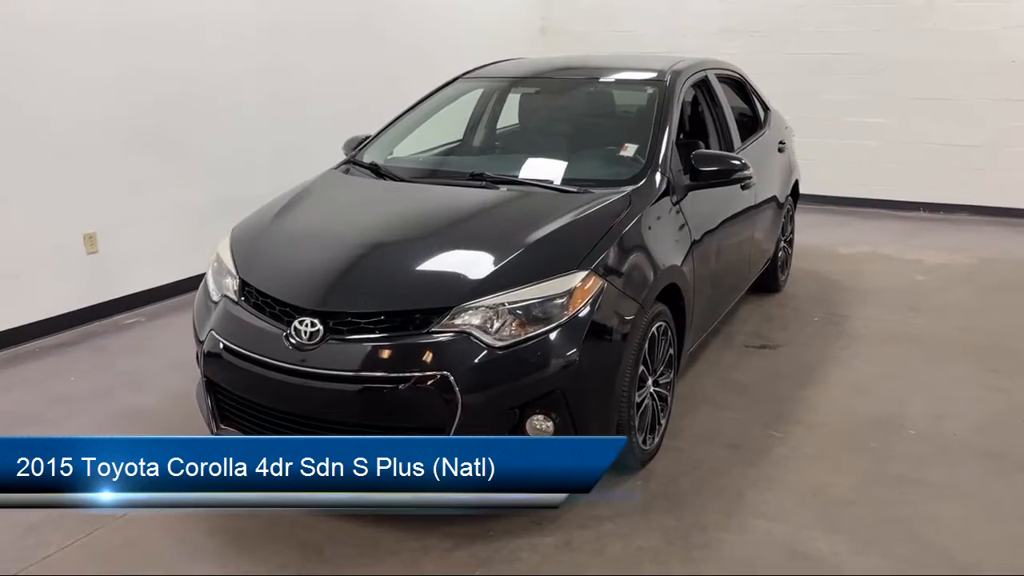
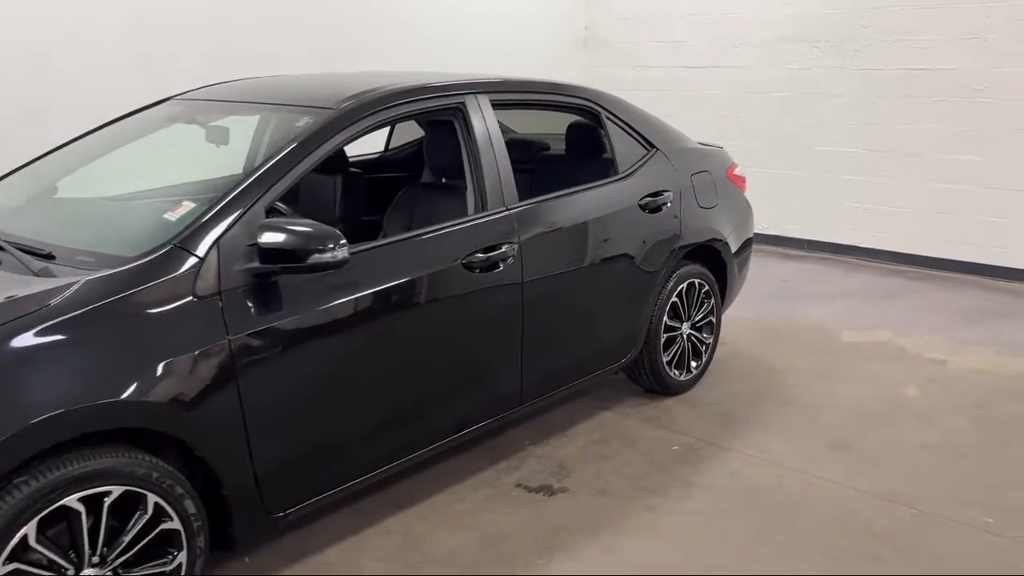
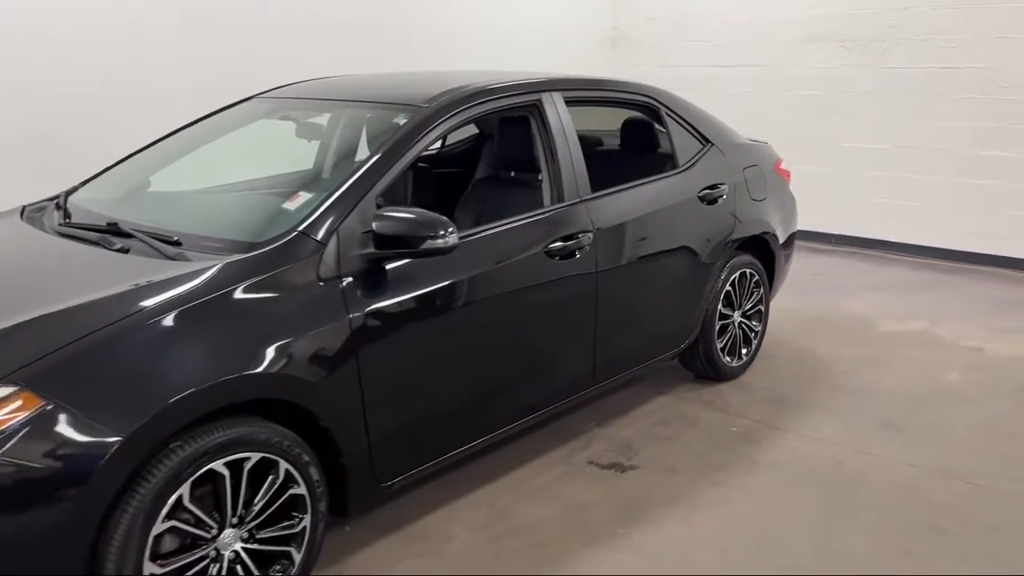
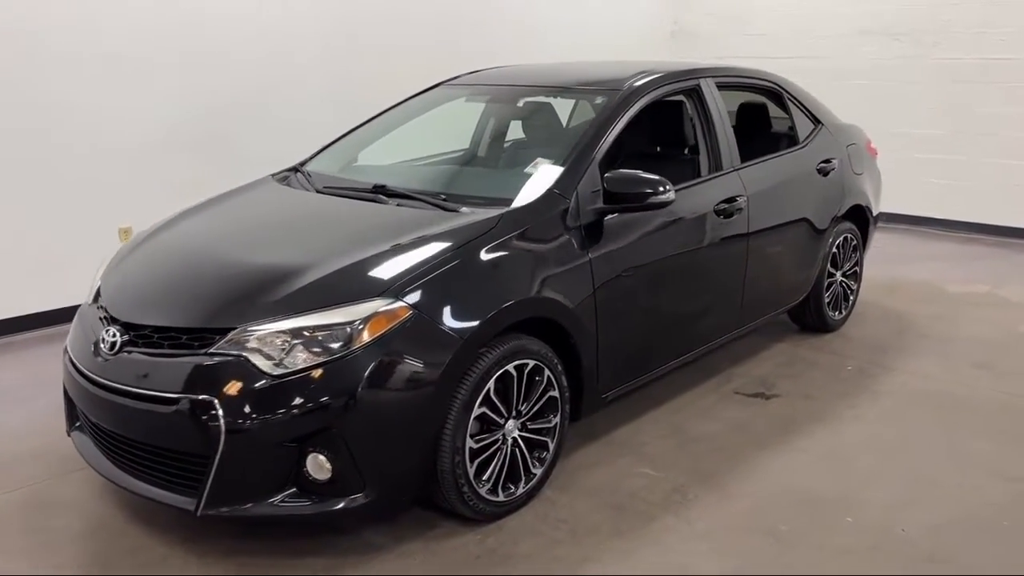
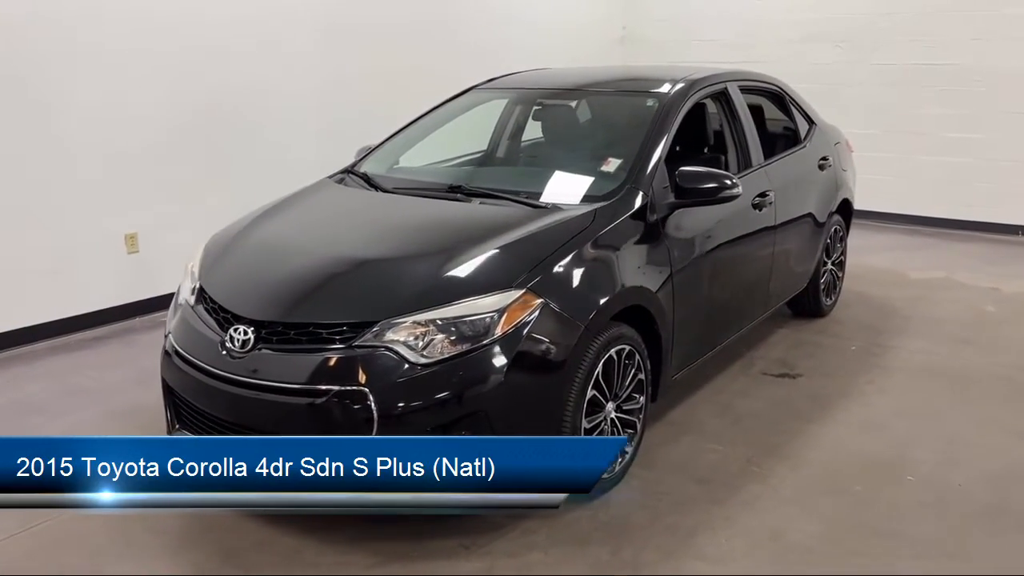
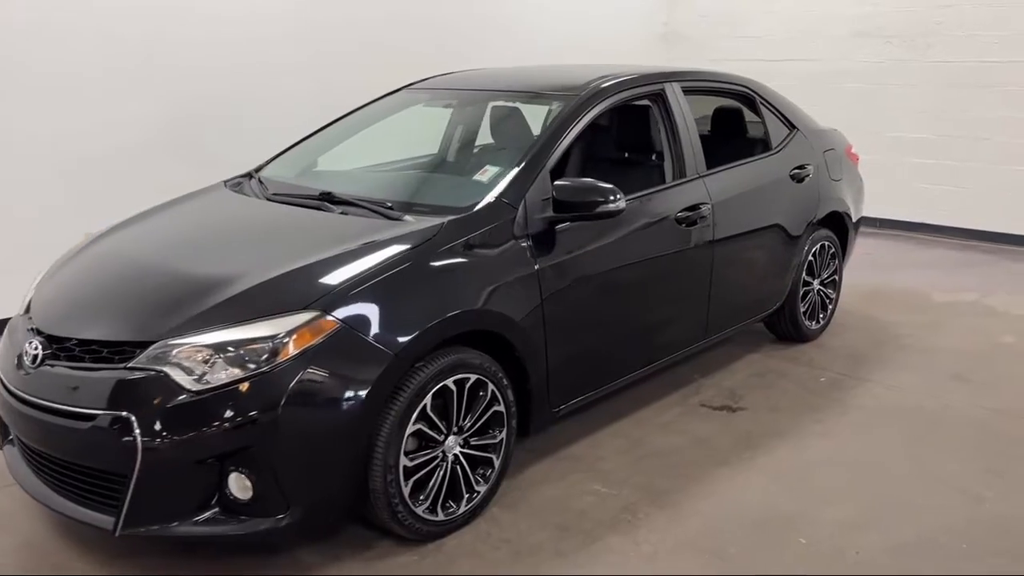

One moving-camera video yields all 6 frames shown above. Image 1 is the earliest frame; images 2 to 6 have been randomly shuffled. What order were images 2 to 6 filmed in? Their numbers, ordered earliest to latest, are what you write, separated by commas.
5, 4, 6, 3, 2
